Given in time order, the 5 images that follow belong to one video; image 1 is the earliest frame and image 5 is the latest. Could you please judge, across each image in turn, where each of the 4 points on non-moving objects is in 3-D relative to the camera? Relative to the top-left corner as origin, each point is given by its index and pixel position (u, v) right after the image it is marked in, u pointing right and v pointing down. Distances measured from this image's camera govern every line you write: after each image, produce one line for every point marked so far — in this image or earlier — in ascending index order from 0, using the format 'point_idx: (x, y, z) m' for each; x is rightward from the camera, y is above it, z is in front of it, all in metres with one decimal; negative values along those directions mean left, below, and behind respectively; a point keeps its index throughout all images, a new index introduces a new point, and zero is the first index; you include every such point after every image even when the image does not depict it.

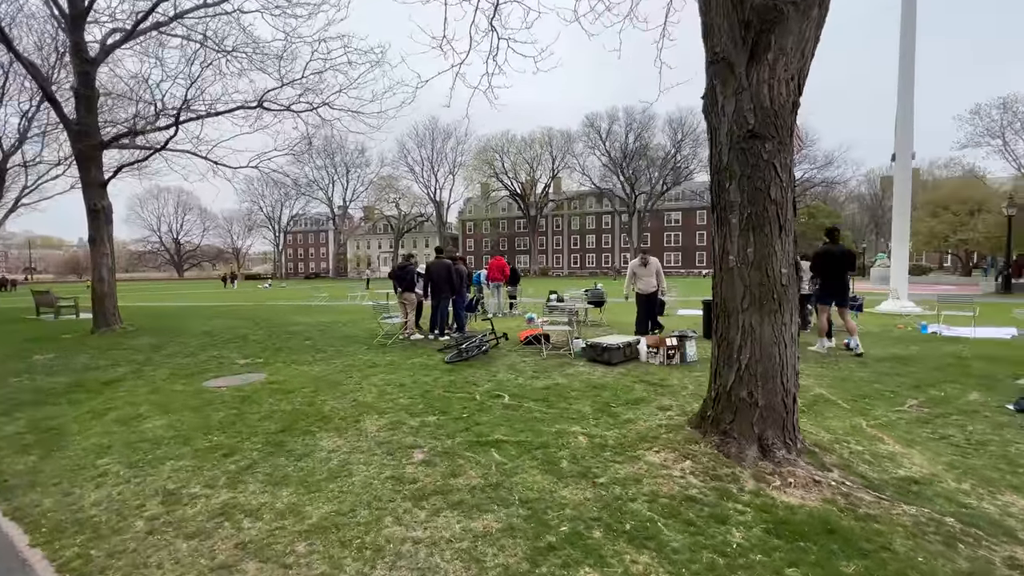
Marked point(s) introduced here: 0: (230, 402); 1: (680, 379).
0: (-4.0, -1.6, +6.3) m
1: (+2.7, -1.4, +7.1) m
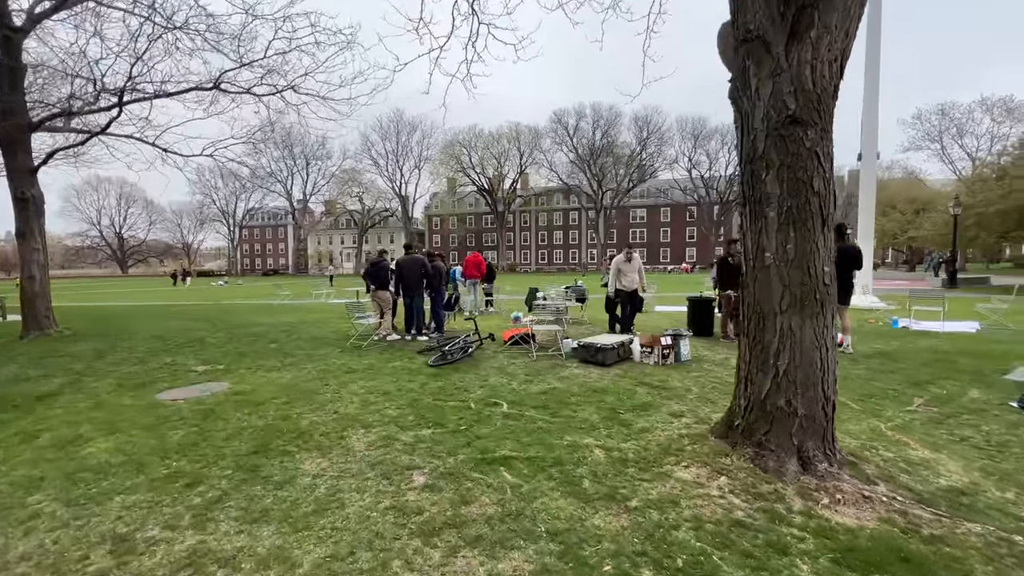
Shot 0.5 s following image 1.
0: (-4.0, -1.6, +5.6) m
1: (+2.6, -1.4, +6.8) m
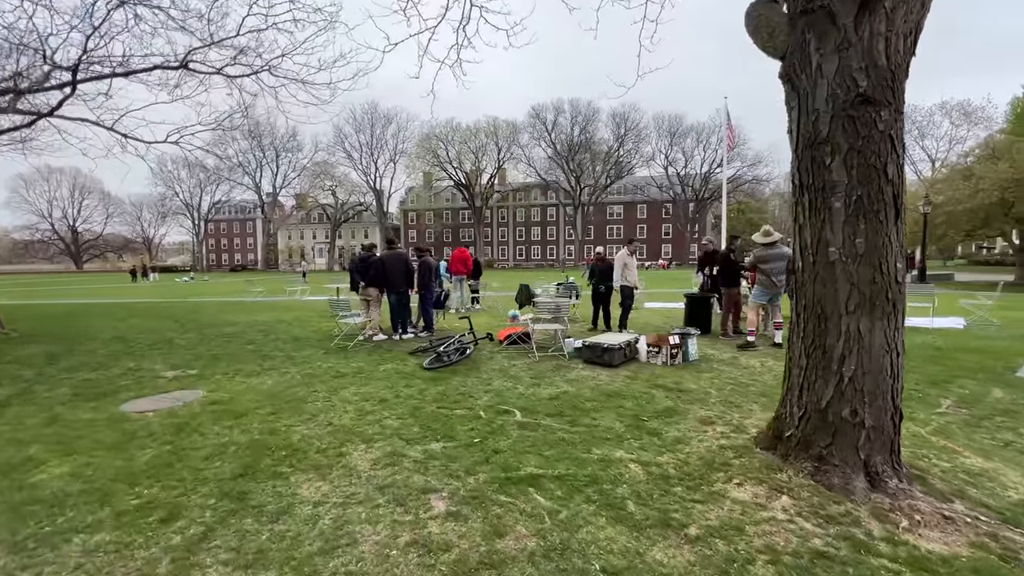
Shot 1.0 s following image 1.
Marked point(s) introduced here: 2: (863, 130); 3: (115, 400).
0: (-3.8, -1.6, +4.9) m
1: (+2.7, -1.4, +6.5) m
2: (+2.5, +1.1, +3.1) m
3: (-5.5, -1.5, +6.2) m
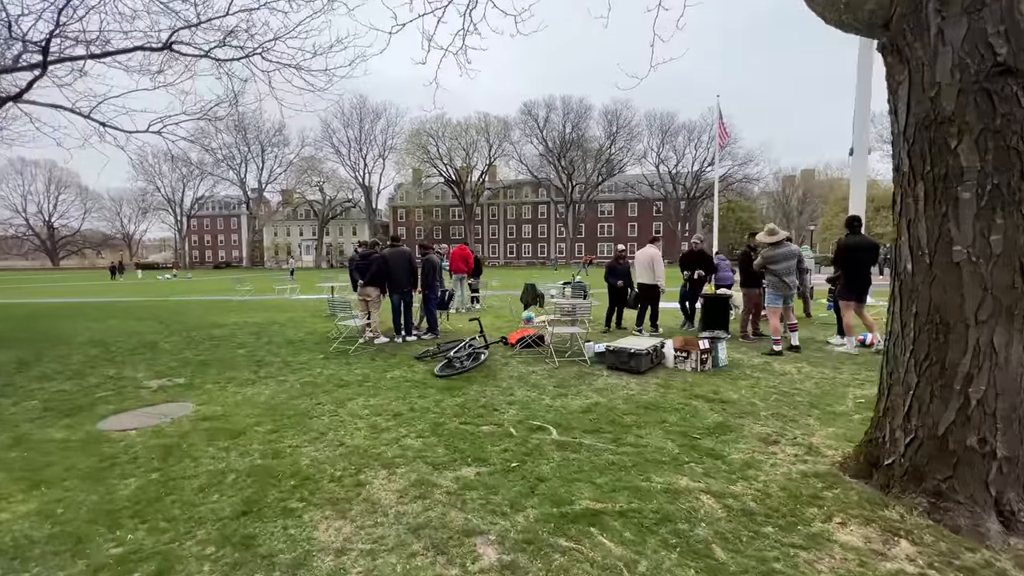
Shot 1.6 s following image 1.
0: (-3.5, -1.6, +4.2) m
1: (+3.0, -1.4, +6.0) m
2: (+2.9, +1.1, +2.6) m
3: (-5.1, -1.6, +5.5) m
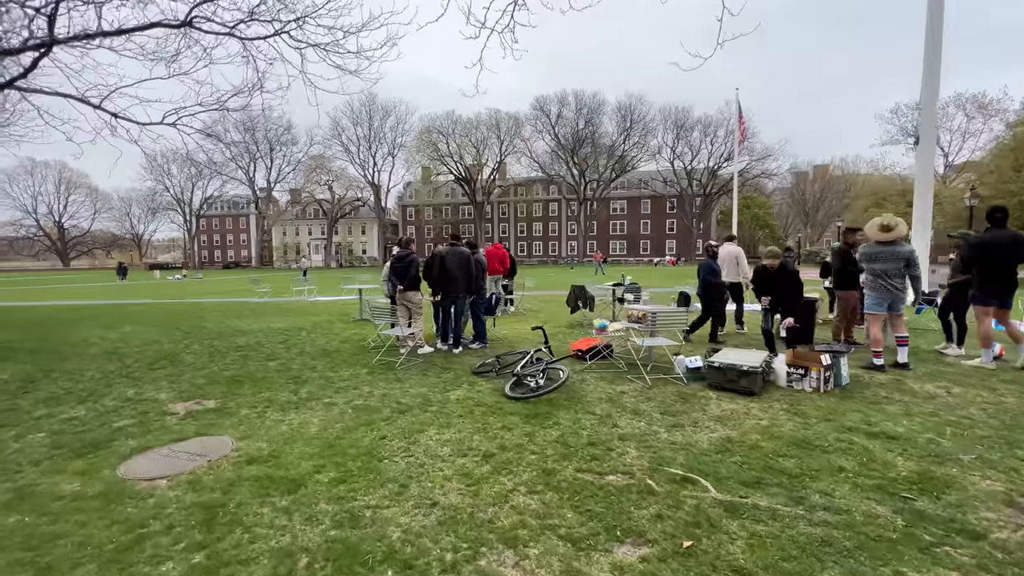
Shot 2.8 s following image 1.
0: (-2.3, -1.7, +3.2) m
1: (+4.1, -1.4, +4.9) m
2: (+4.0, +1.0, +1.5) m
3: (-4.0, -1.7, +4.4) m
